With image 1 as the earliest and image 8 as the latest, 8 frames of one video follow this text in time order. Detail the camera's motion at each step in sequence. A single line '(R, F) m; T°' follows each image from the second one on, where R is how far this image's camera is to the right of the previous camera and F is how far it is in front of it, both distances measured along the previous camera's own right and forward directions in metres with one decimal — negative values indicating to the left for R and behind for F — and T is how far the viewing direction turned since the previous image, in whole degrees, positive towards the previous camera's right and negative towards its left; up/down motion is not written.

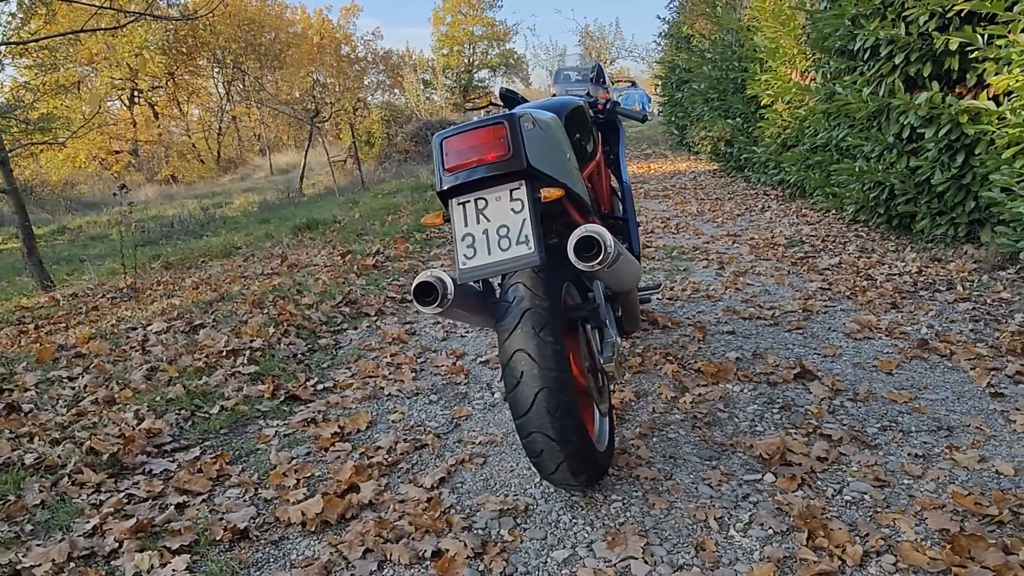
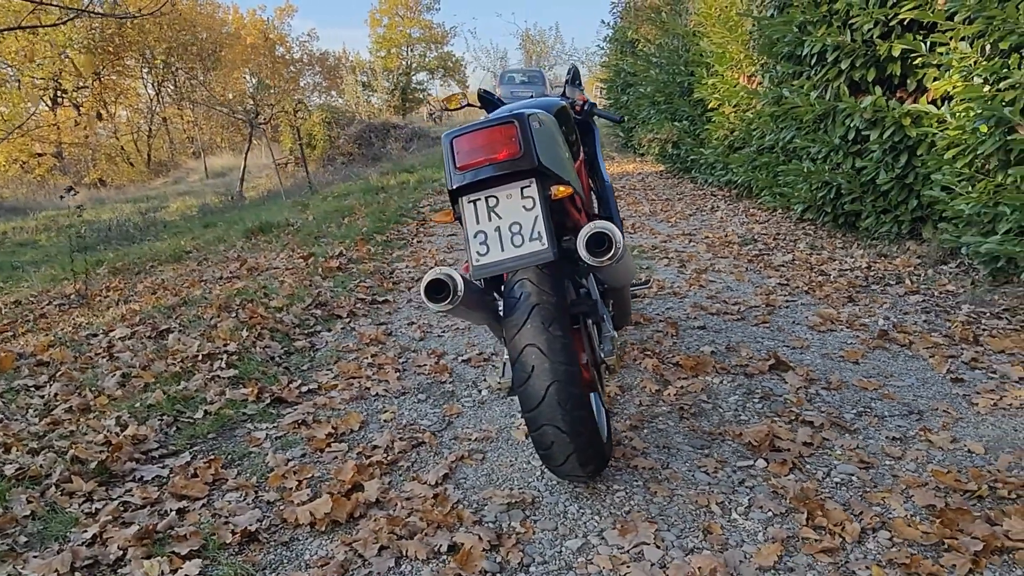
(-0.2, 0.0) m; +5°
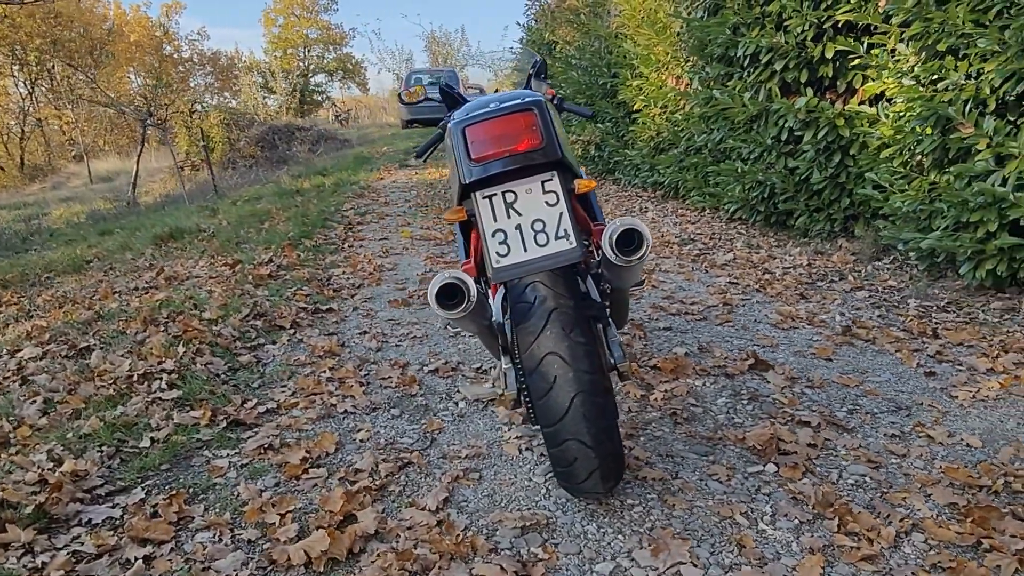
(-0.3, +0.2) m; +7°
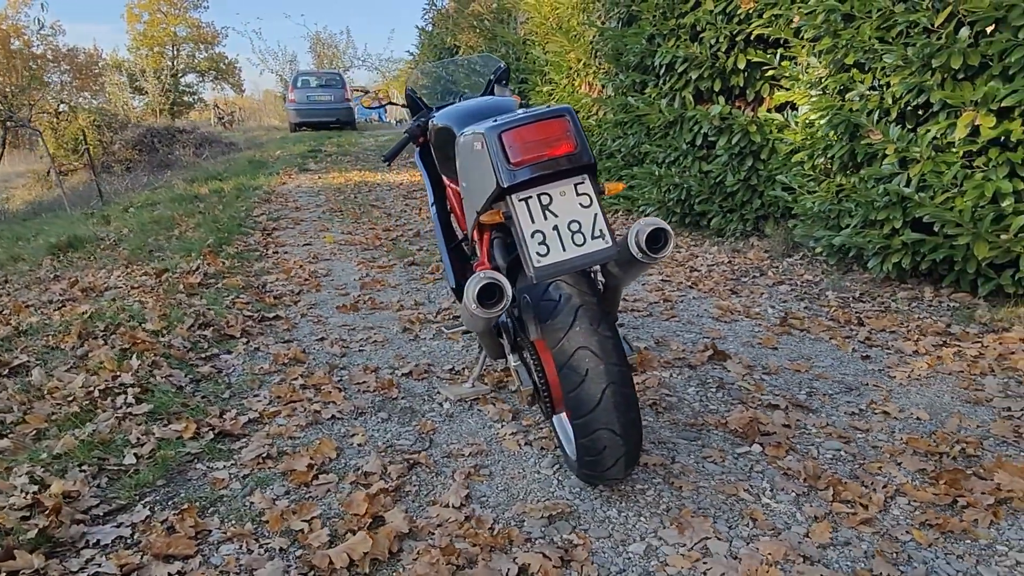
(-0.4, -0.1) m; +9°
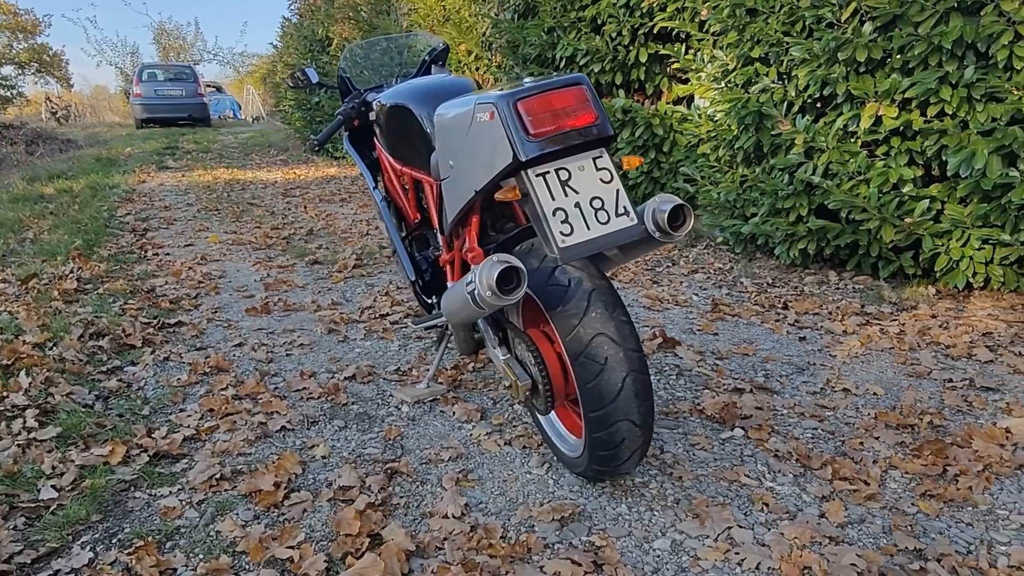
(-0.4, +0.2) m; +10°
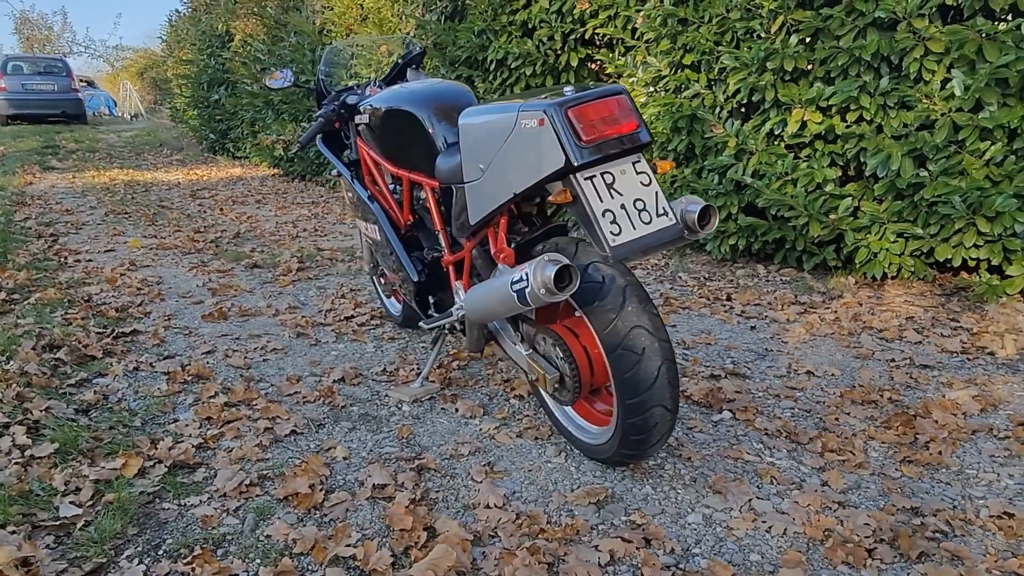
(-0.4, -0.1) m; +8°
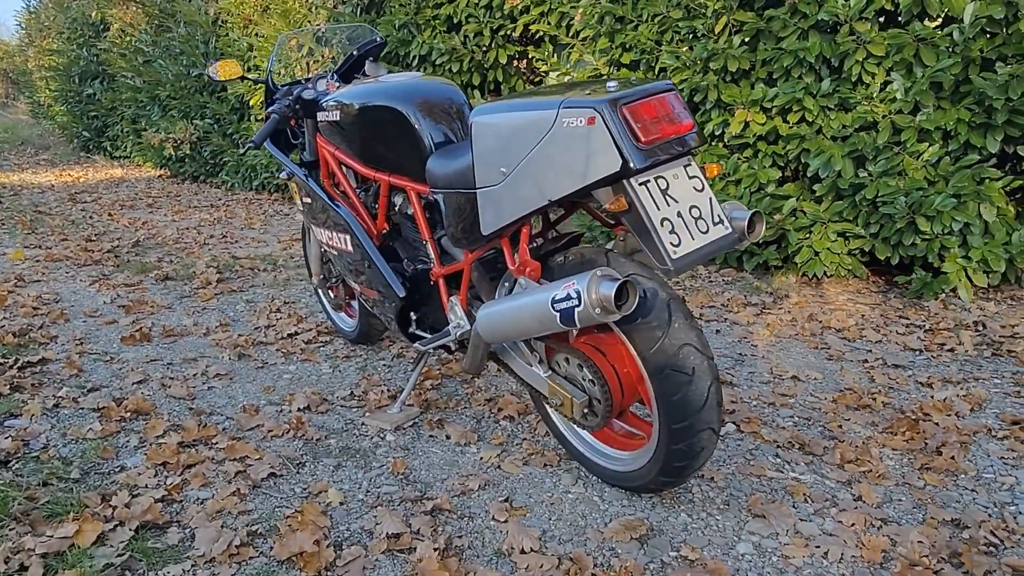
(-0.4, +0.3) m; +9°
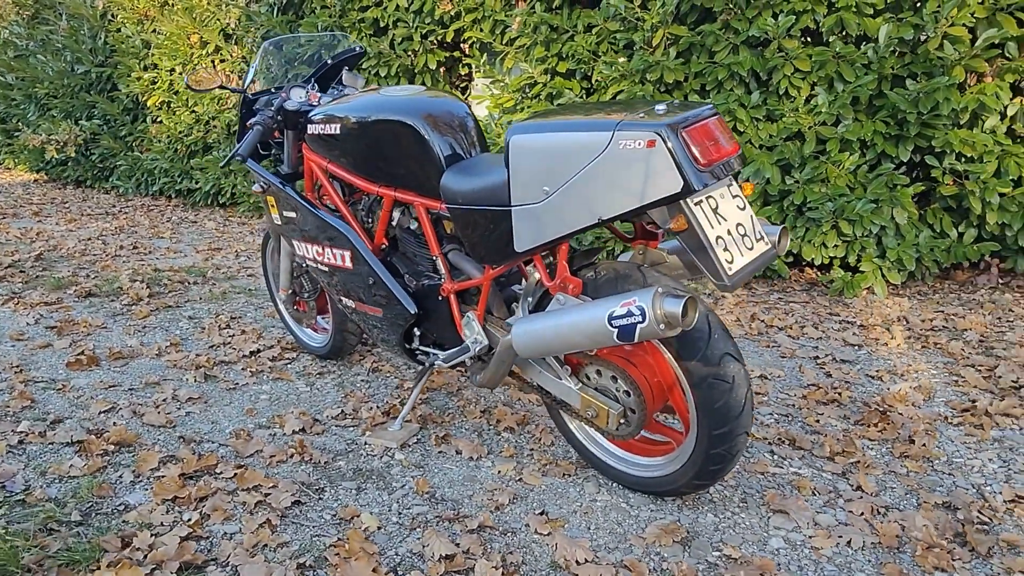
(-0.5, 0.0) m; +9°
